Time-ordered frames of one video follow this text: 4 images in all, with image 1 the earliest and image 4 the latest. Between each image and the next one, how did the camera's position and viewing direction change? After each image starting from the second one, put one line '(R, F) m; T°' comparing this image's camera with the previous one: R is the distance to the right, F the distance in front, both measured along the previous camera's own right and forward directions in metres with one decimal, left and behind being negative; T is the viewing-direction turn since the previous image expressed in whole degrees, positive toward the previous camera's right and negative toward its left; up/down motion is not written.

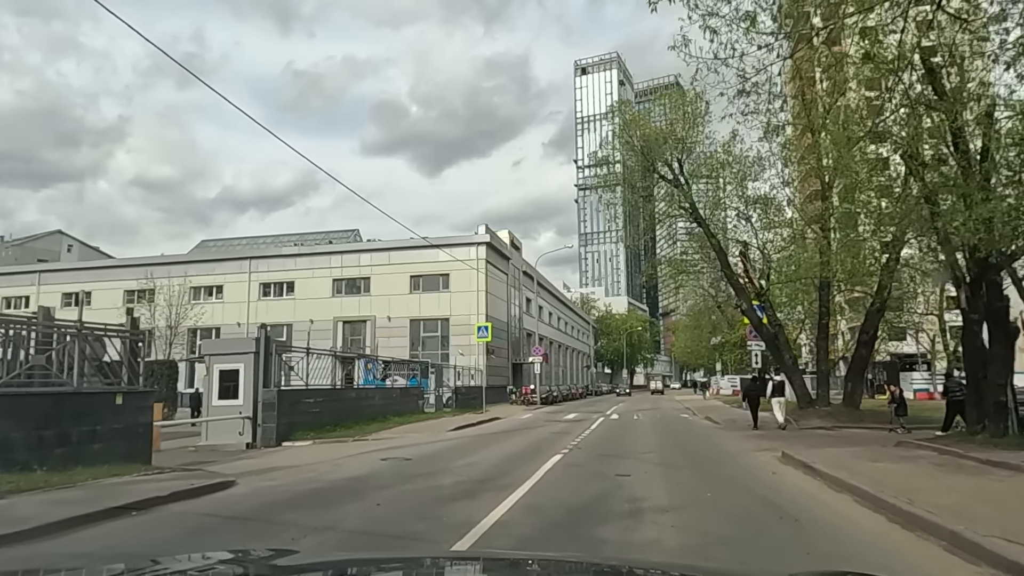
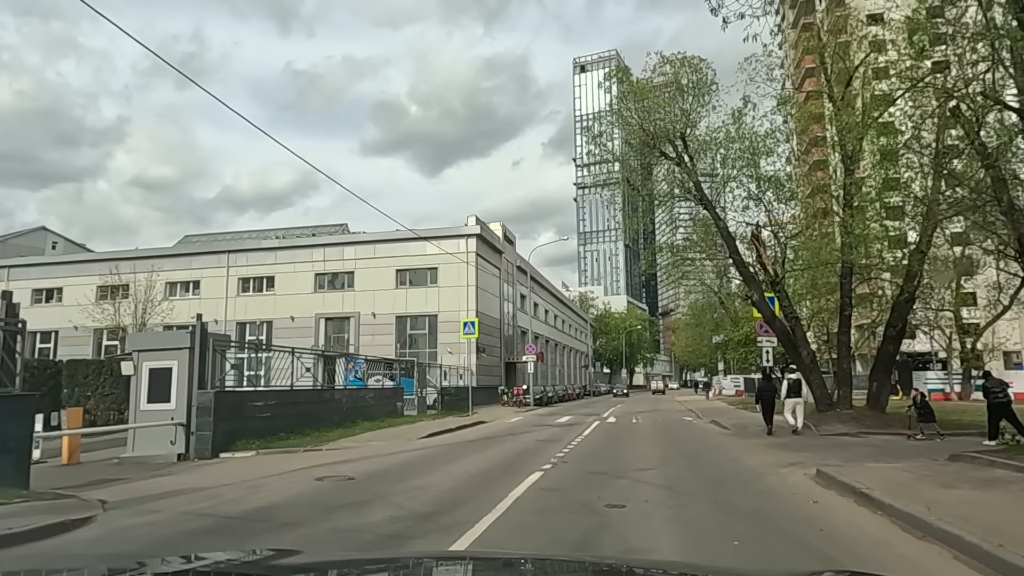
(+0.5, +2.7) m; 0°
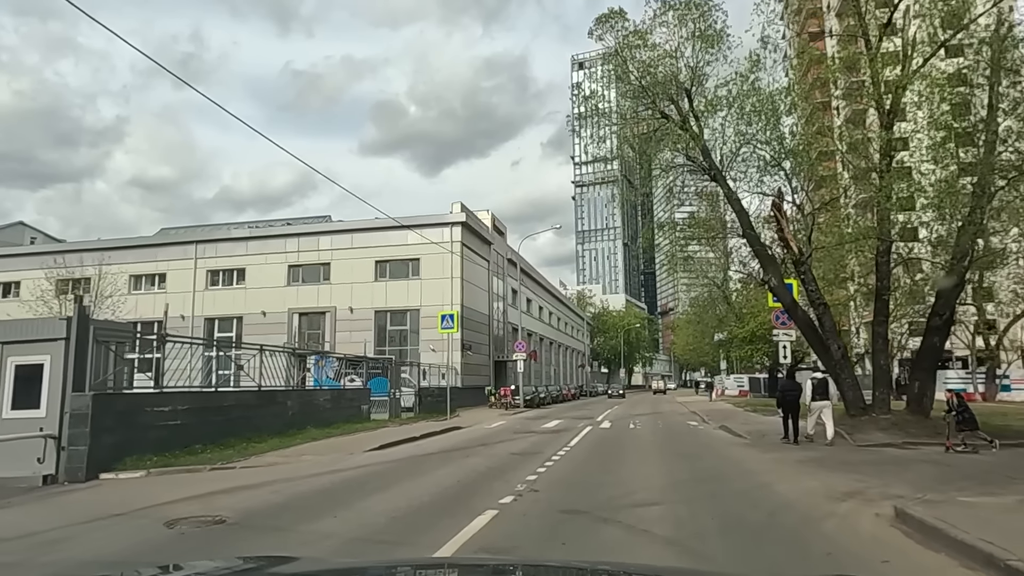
(+0.6, +3.4) m; 0°
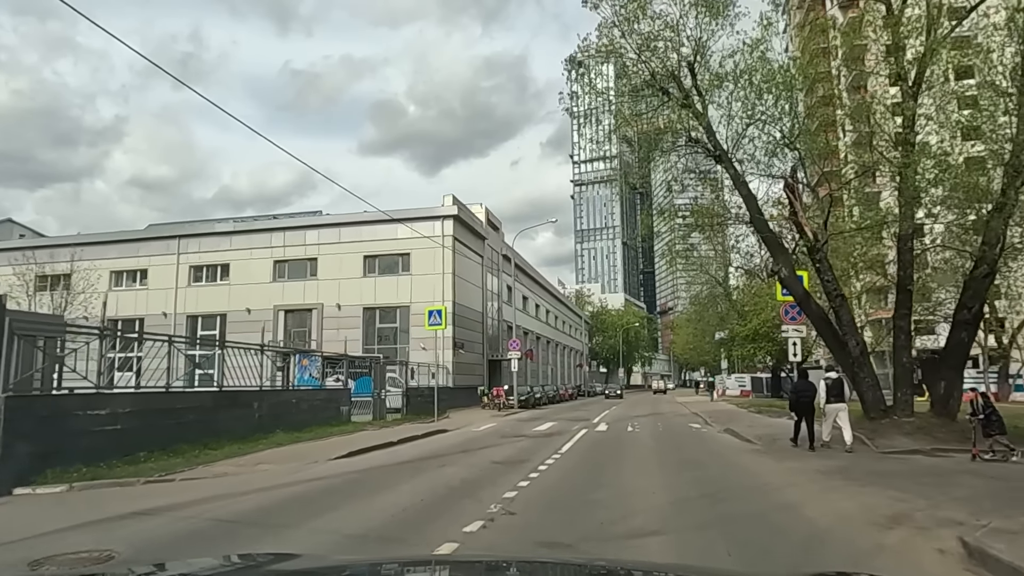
(+0.3, +1.6) m; 0°
